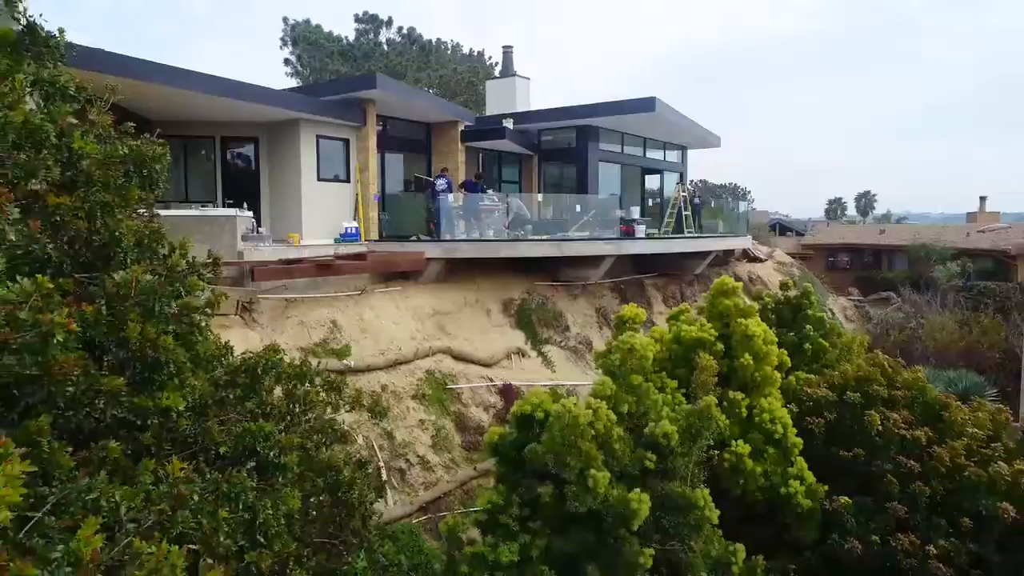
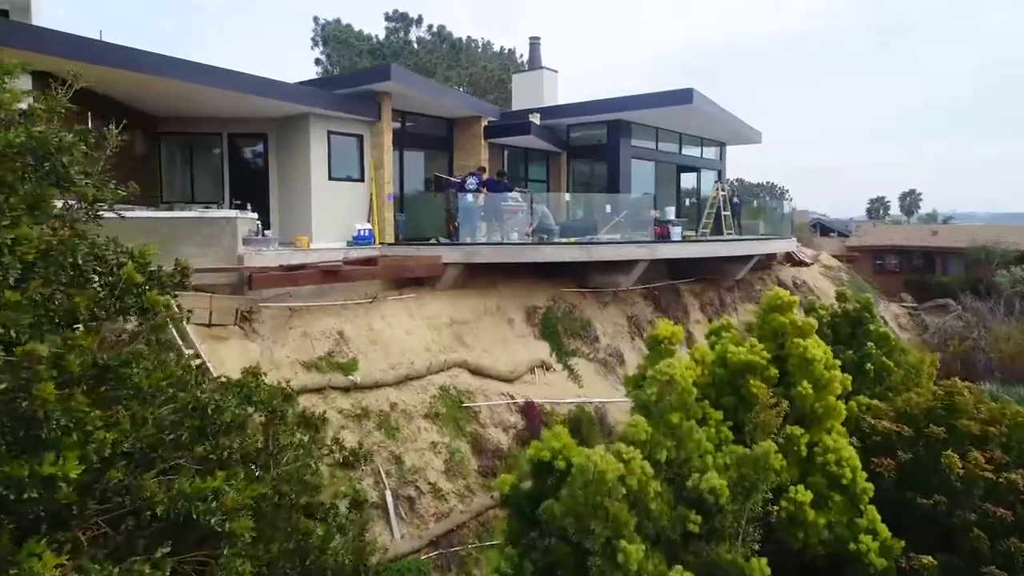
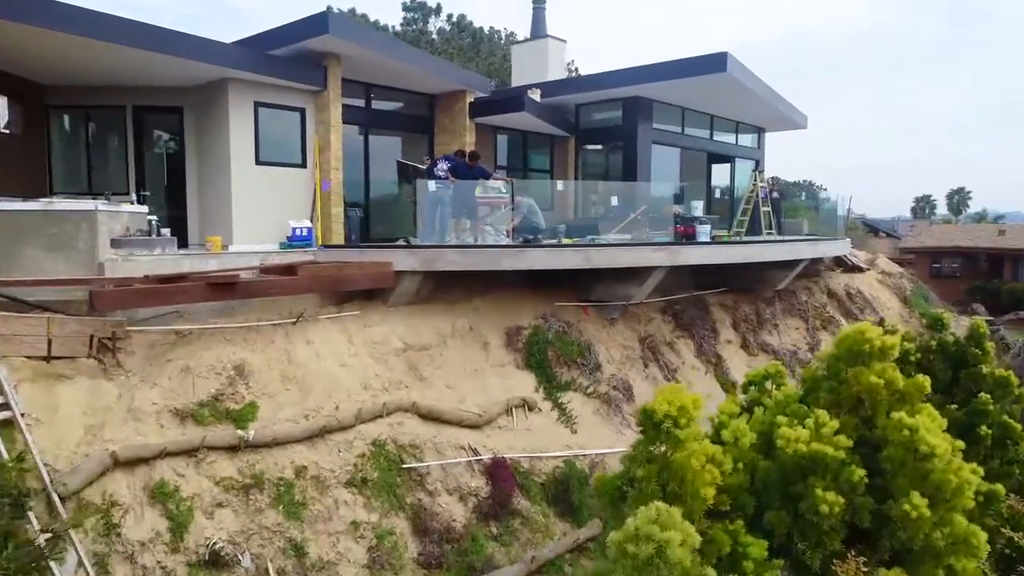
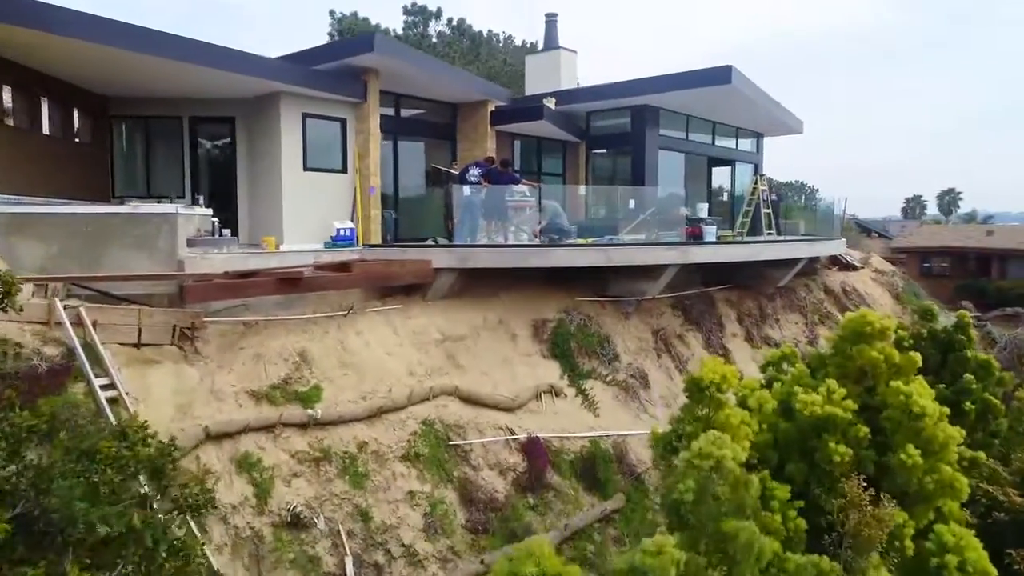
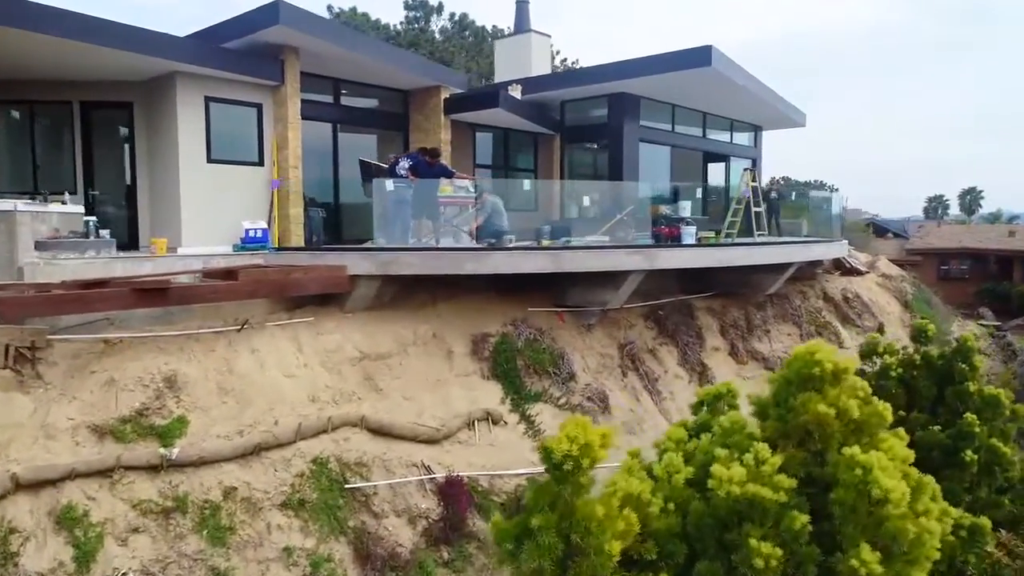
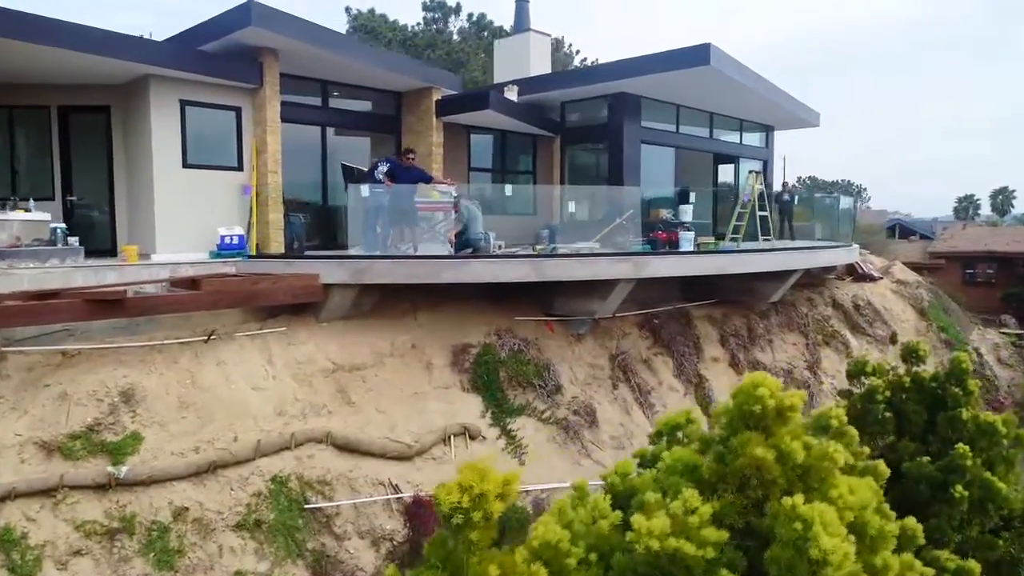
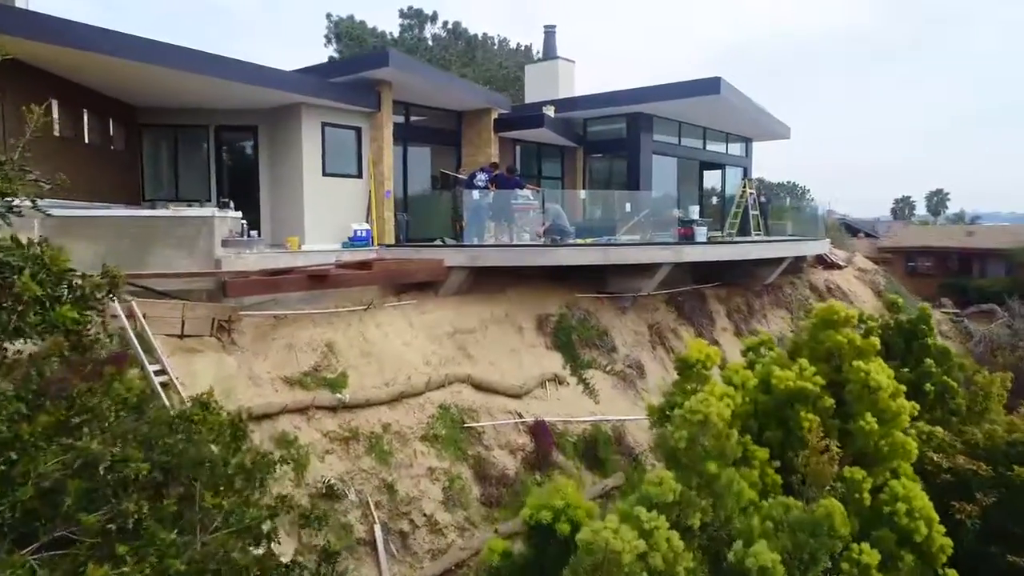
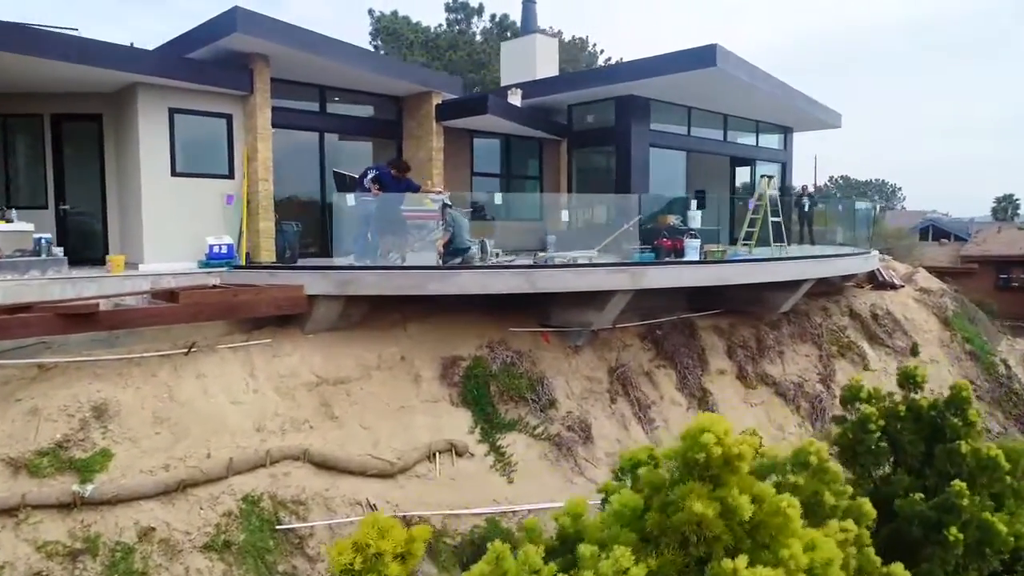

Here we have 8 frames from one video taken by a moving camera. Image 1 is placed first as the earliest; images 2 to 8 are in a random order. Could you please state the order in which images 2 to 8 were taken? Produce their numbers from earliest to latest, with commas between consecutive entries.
2, 7, 4, 3, 5, 6, 8
